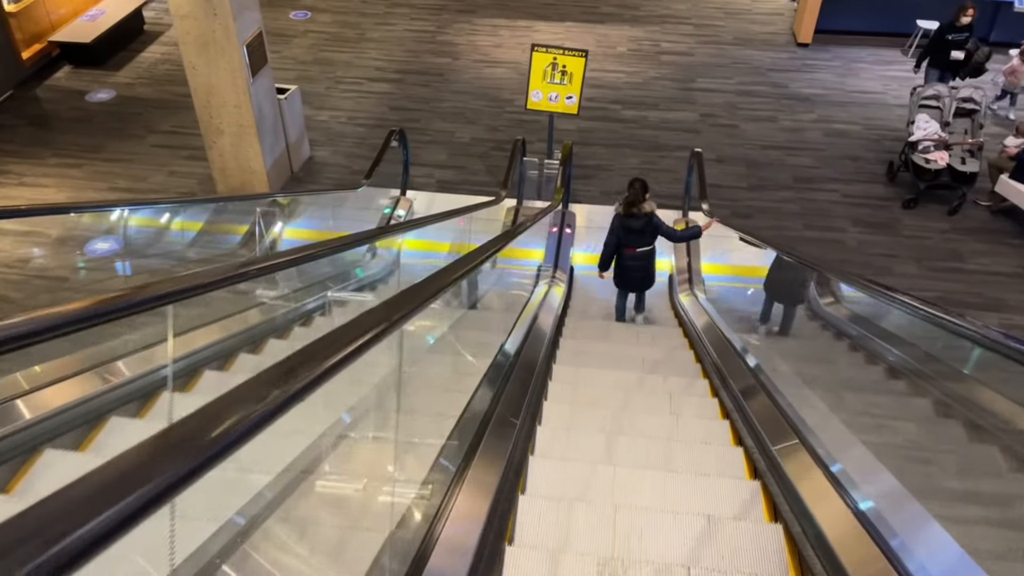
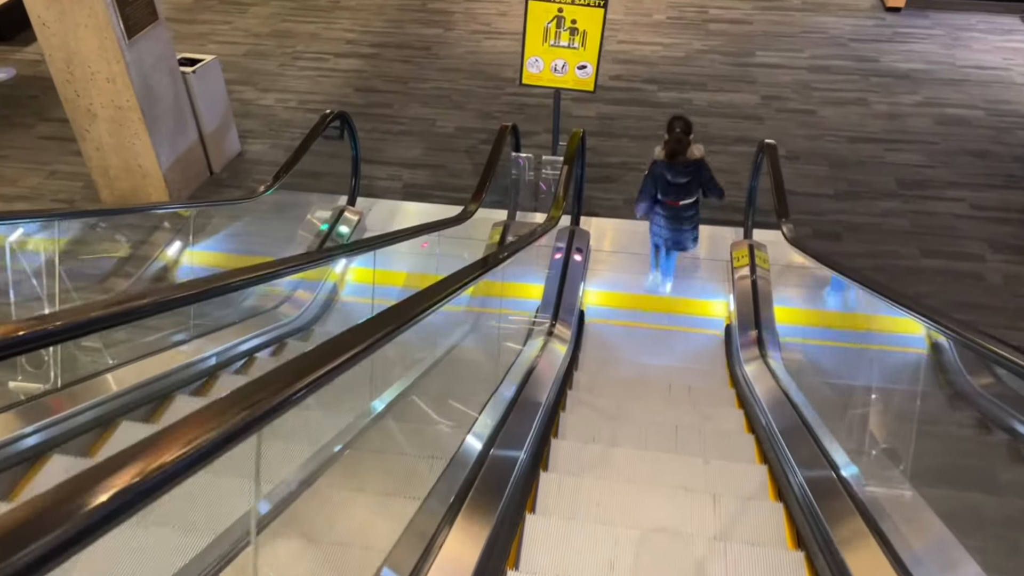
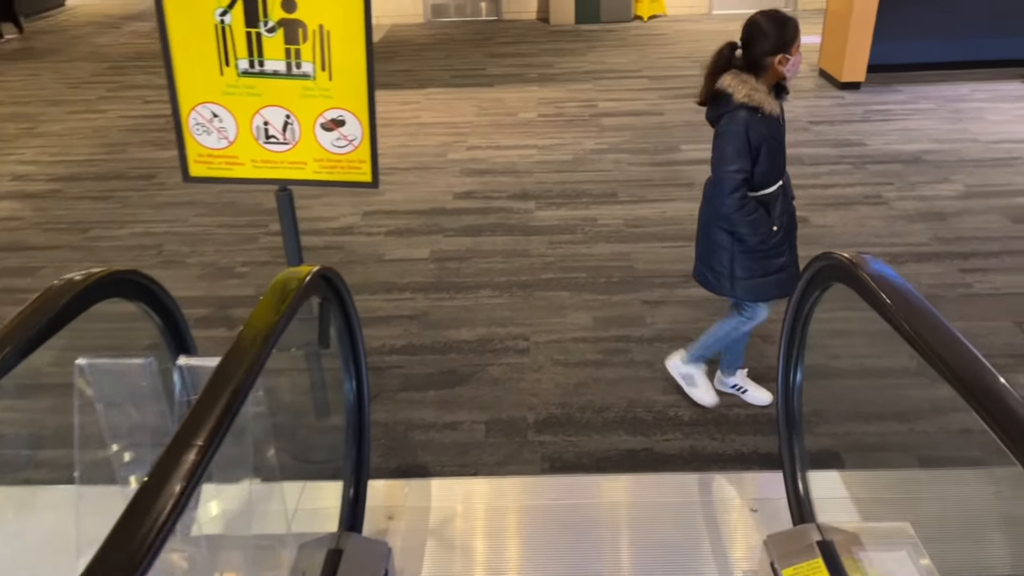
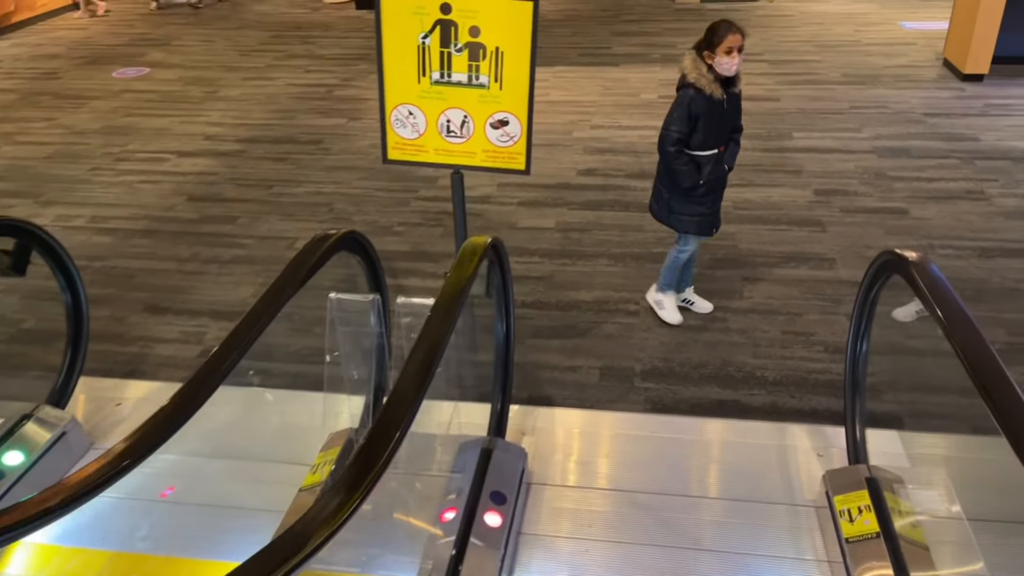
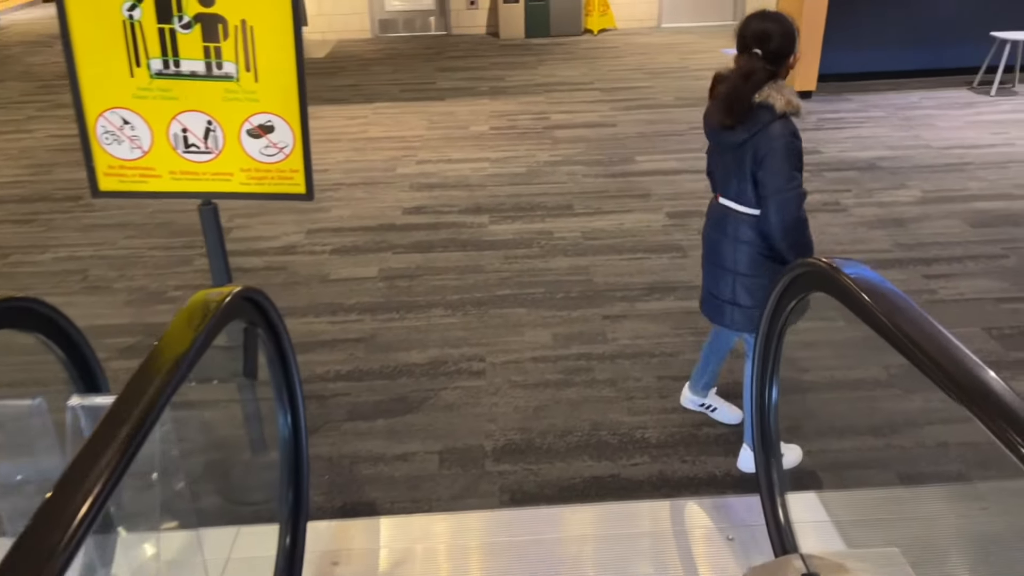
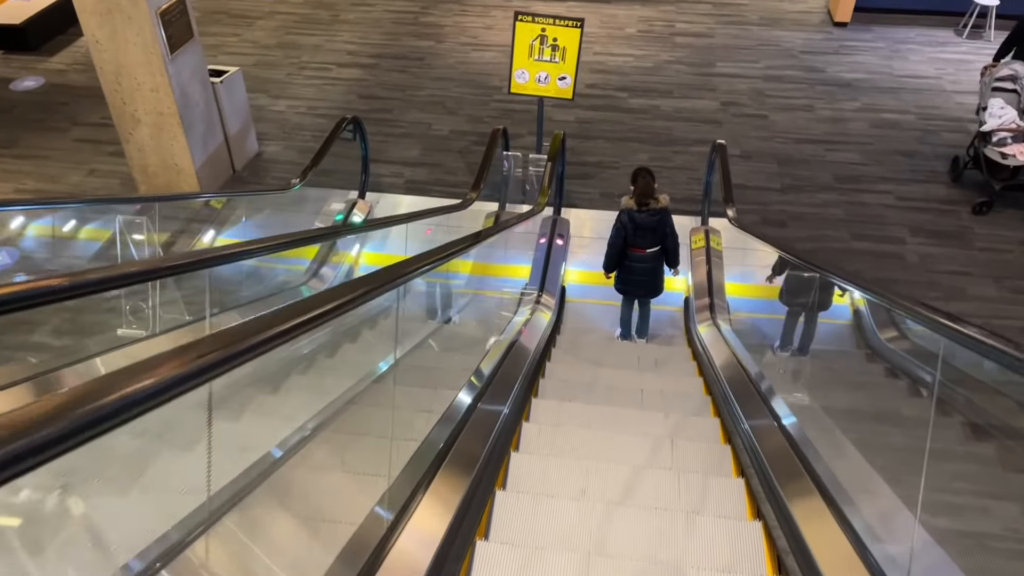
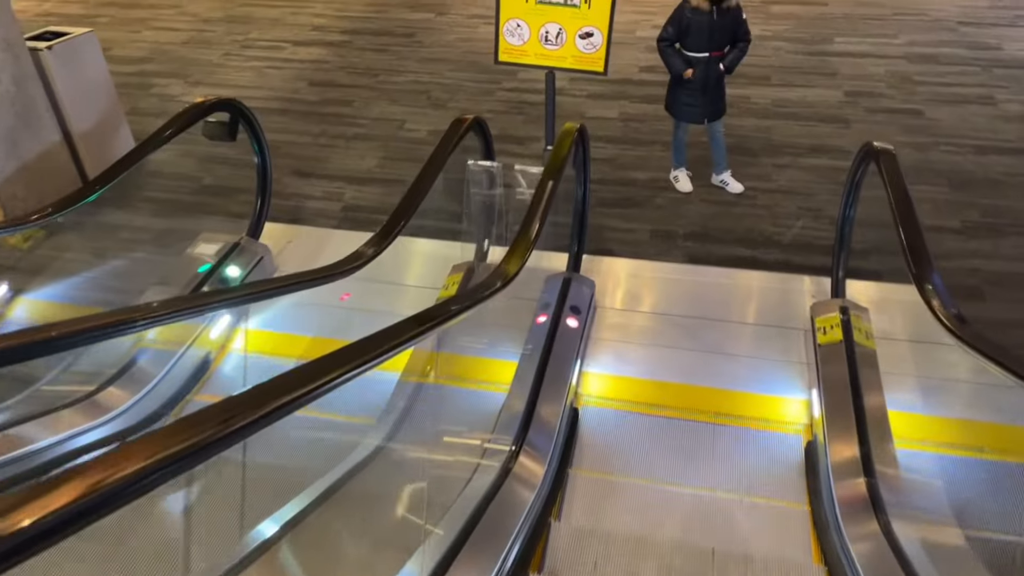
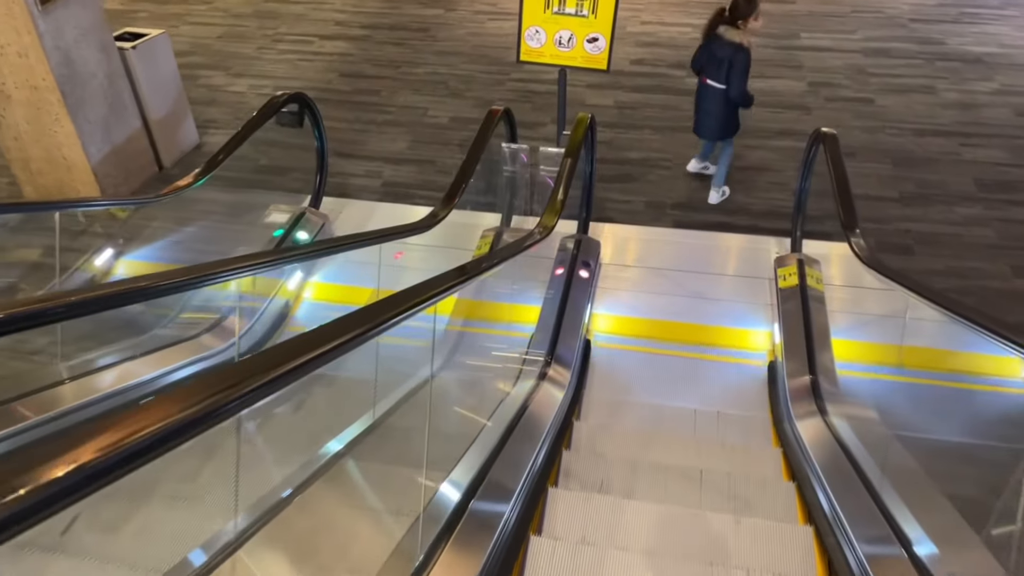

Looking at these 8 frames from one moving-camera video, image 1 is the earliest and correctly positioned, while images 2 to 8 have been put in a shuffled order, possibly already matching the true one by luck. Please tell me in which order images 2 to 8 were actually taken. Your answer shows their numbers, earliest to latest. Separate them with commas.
6, 2, 8, 7, 4, 3, 5
